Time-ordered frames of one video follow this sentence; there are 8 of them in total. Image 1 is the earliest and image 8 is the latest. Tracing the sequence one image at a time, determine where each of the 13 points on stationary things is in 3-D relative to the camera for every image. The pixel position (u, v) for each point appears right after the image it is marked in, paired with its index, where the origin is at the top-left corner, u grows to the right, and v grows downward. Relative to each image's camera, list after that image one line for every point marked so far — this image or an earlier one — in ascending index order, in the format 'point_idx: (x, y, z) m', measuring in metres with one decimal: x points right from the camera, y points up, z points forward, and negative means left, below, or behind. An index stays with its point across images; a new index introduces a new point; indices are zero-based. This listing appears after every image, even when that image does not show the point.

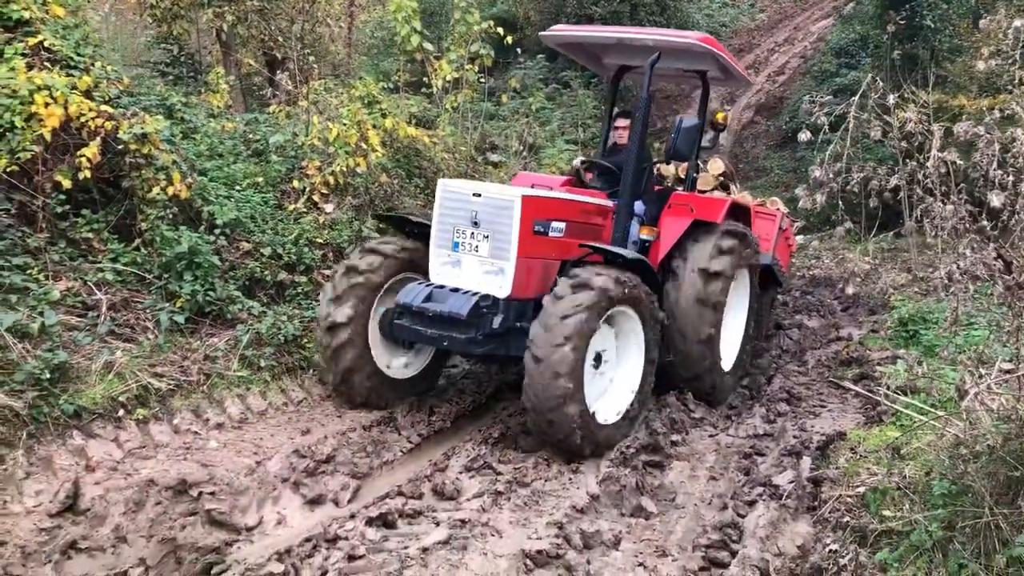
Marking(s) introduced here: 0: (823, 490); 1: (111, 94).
0: (+1.4, -0.9, +4.2) m
1: (-2.8, +1.3, +6.5) m
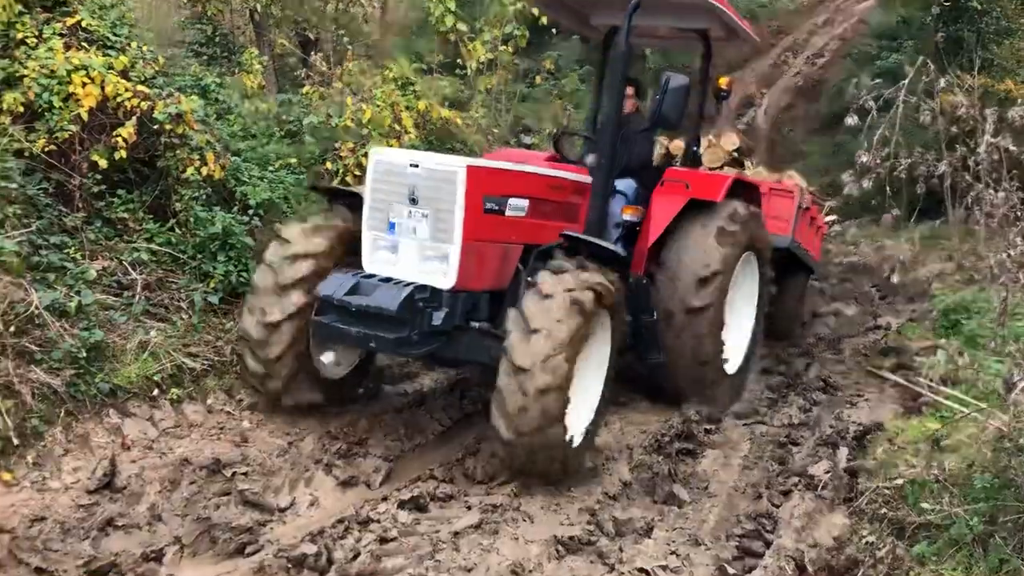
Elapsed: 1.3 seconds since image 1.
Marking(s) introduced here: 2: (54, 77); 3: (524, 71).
0: (+1.5, -0.9, +4.1) m
1: (-2.5, +1.5, +6.5) m
2: (-2.9, +1.3, +5.9) m
3: (+0.1, +2.6, +11.3) m
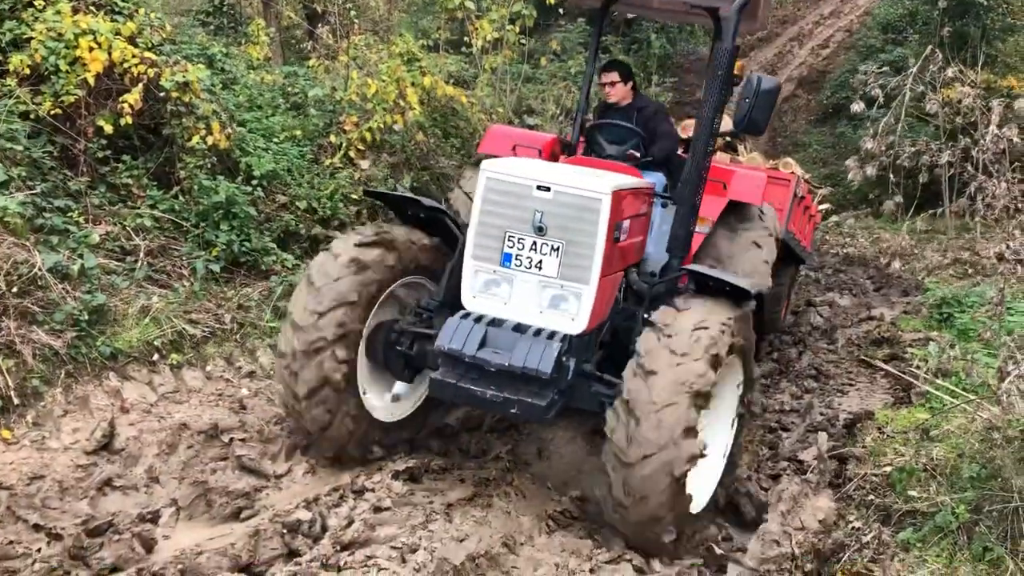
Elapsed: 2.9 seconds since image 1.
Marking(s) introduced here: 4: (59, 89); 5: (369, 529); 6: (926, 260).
0: (+1.5, -0.8, +4.2) m
1: (-2.5, +1.7, +6.5) m
2: (-2.8, +1.6, +5.9) m
3: (+0.2, +2.9, +11.2) m
4: (-2.8, +1.2, +5.8) m
5: (-0.5, -0.9, +3.4) m
6: (+3.4, +0.2, +7.5) m
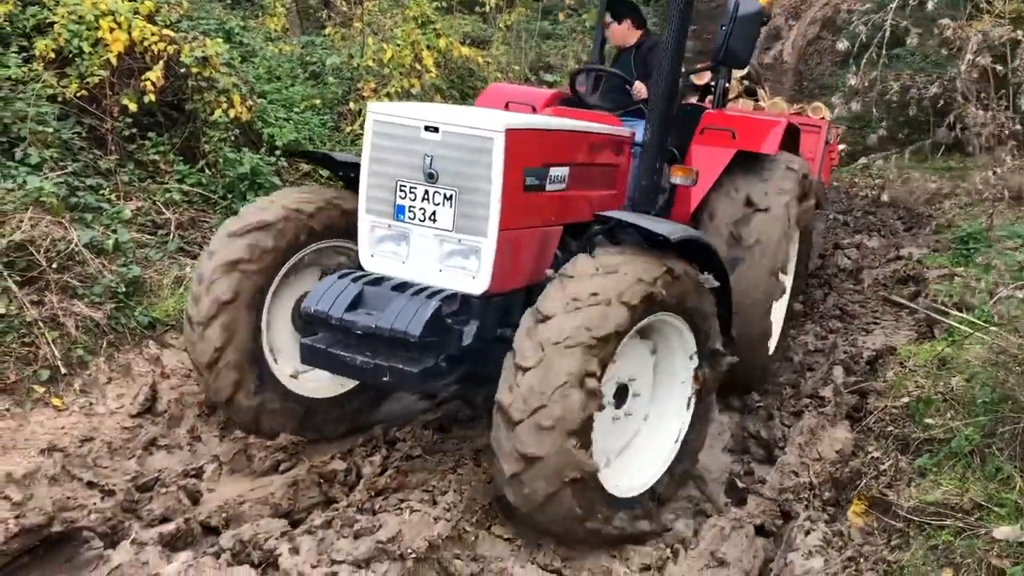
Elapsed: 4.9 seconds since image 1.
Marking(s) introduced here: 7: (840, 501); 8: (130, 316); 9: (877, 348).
0: (+1.6, -0.5, +4.3) m
1: (-2.4, +1.9, +6.6) m
2: (-2.8, +1.7, +6.0) m
3: (+0.4, +3.4, +11.2) m
4: (-2.7, +1.4, +5.9) m
5: (-0.4, -0.7, +3.6) m
6: (+3.5, +0.7, +7.5) m
7: (+1.3, -0.8, +3.6) m
8: (-1.9, -0.1, +4.7) m
9: (+1.9, -0.3, +4.9) m
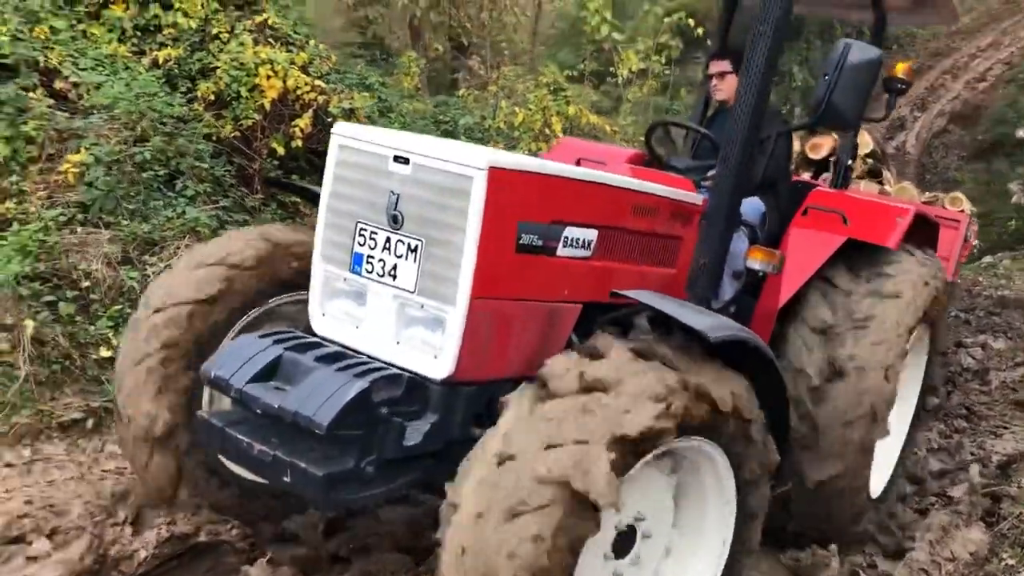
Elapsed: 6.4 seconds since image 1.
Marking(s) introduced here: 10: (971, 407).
0: (+2.1, -0.9, +4.1) m
1: (-1.4, +1.6, +7.0) m
2: (-1.8, +1.5, +6.4) m
3: (+2.0, +2.5, +11.3) m
4: (-1.8, +1.2, +6.3) m
5: (0.0, -0.9, +3.6) m
6: (+4.5, -0.1, +7.2) m
7: (+1.7, -1.2, +3.4) m
8: (-1.3, -0.3, +4.9) m
9: (+2.5, -0.8, +4.7) m
10: (+2.8, -0.7, +5.7) m
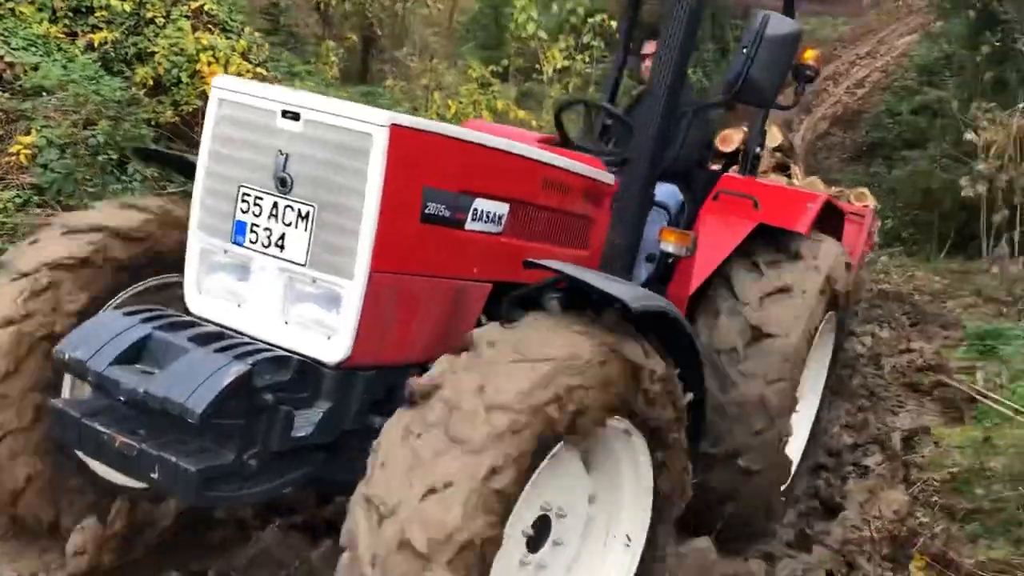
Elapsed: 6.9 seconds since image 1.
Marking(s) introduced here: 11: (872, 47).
0: (+2.0, -0.9, +4.6) m
1: (-1.9, +1.7, +7.0) m
2: (-2.2, +1.6, +6.4) m
3: (+1.0, +2.6, +11.7) m
4: (-2.2, +1.3, +6.3) m
5: (-0.1, -0.9, +3.8) m
6: (+3.9, 0.0, +7.9) m
7: (+1.6, -1.1, +3.9) m
8: (-1.5, -0.2, +5.0) m
9: (+2.3, -0.8, +5.2) m
10: (+2.4, -0.6, +6.2) m
11: (+6.7, +4.2, +16.7) m
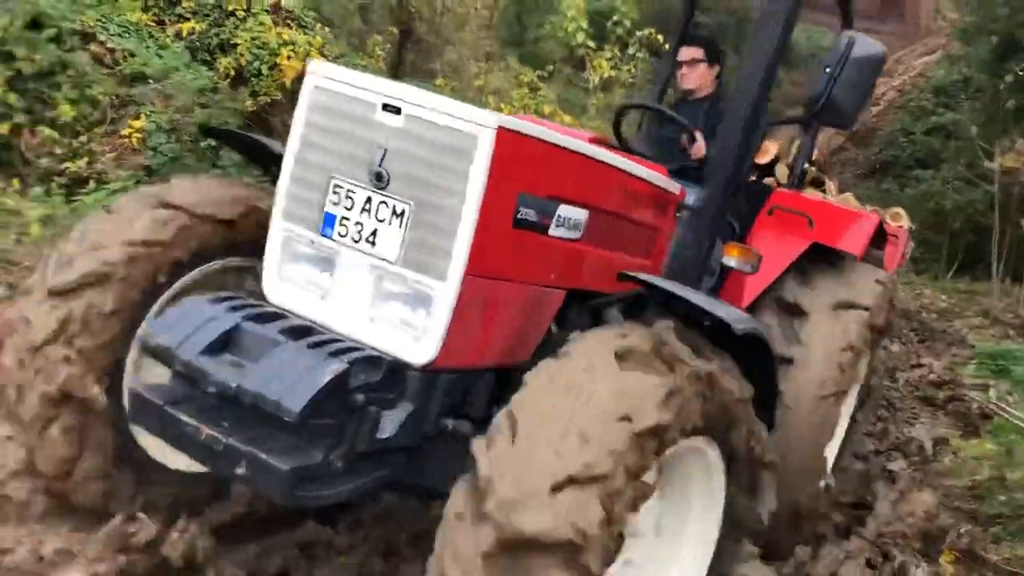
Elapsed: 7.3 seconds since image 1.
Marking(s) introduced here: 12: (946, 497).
0: (+2.3, -1.0, +5.0) m
1: (-1.4, +1.9, +7.4) m
2: (-1.8, +1.7, +6.8) m
3: (+1.5, +2.6, +12.1) m
4: (-1.8, +1.4, +6.7) m
5: (+0.2, -0.9, +4.2) m
6: (+4.3, -0.2, +8.3) m
7: (+1.9, -1.2, +4.3) m
8: (-1.2, -0.1, +5.4) m
9: (+2.6, -0.9, +5.7) m
10: (+2.8, -0.8, +6.6) m
11: (+7.3, +3.9, +17.1) m
12: (+2.2, -1.0, +4.8) m
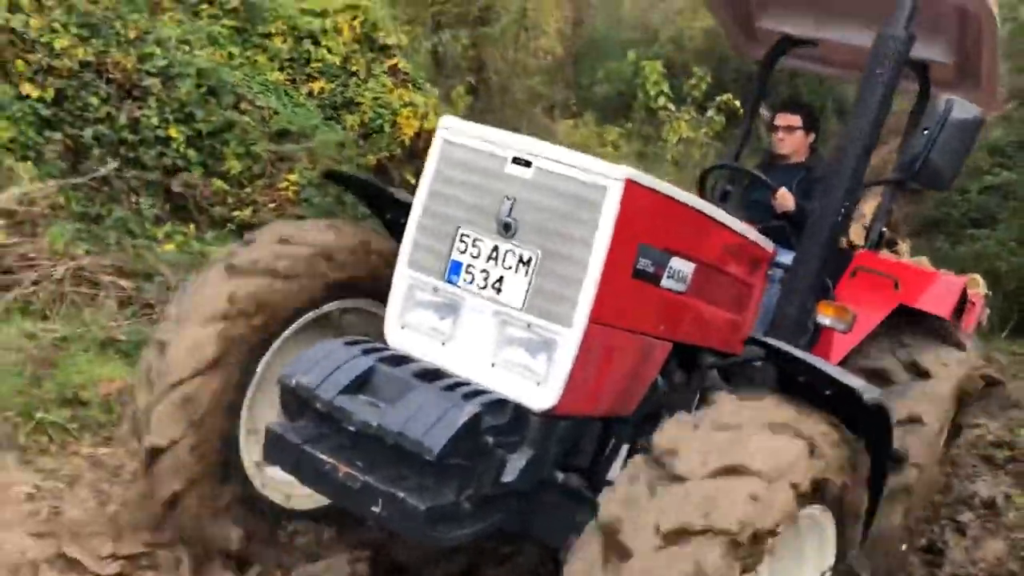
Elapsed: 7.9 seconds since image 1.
0: (+2.9, -1.4, +5.4) m
1: (-0.6, +1.5, +8.1) m
2: (-1.0, +1.4, +7.5) m
3: (+2.6, +1.9, +12.7) m
4: (-1.0, +1.1, +7.4) m
5: (+0.8, -1.1, +4.8) m
6: (+5.0, -0.9, +8.7) m
7: (+2.5, -1.6, +4.7) m
8: (-0.5, -0.4, +6.0) m
9: (+3.2, -1.3, +6.1) m
10: (+3.4, -1.3, +7.1) m
11: (+8.6, +2.8, +17.5) m
12: (+2.8, -1.4, +5.2) m
